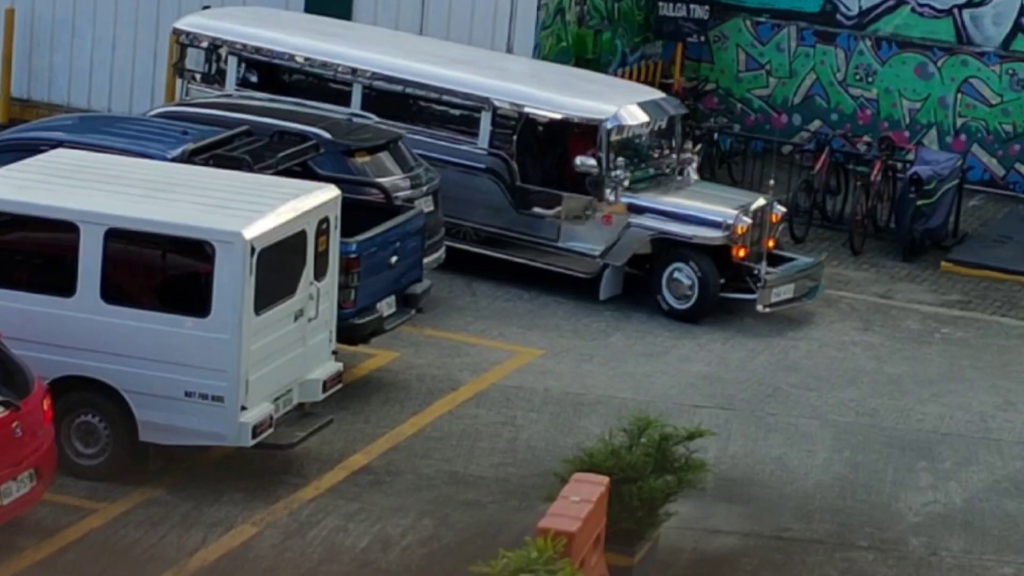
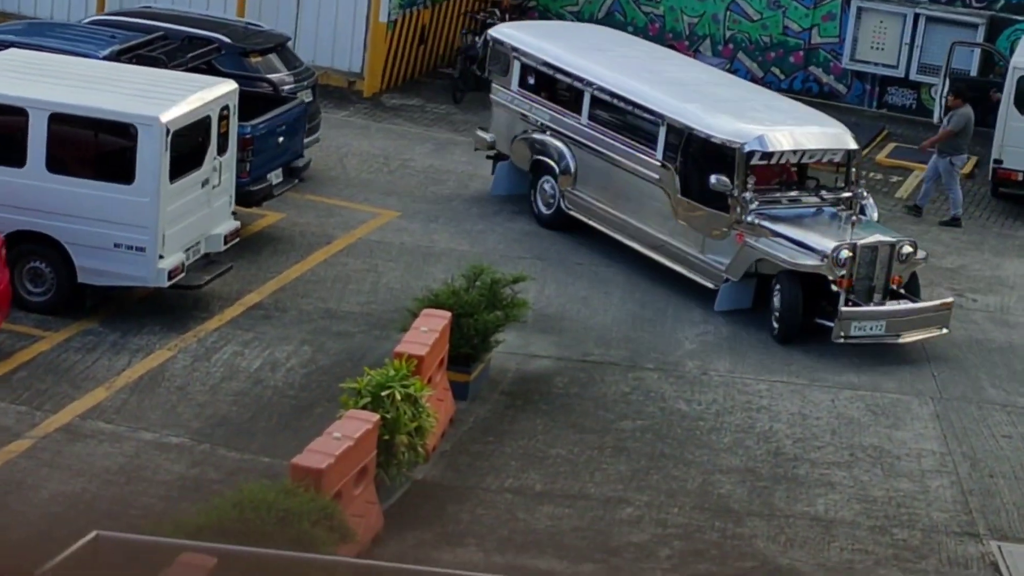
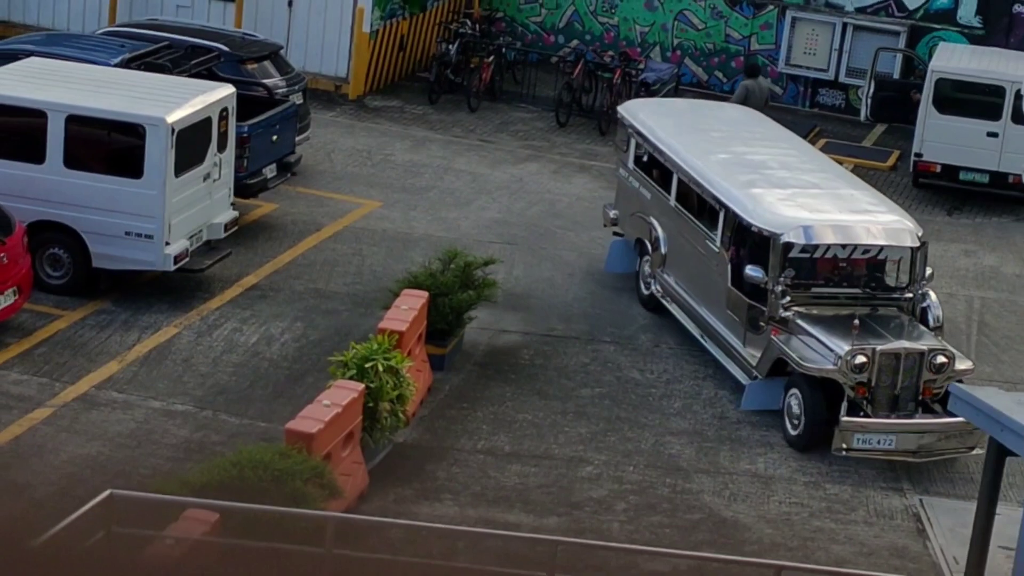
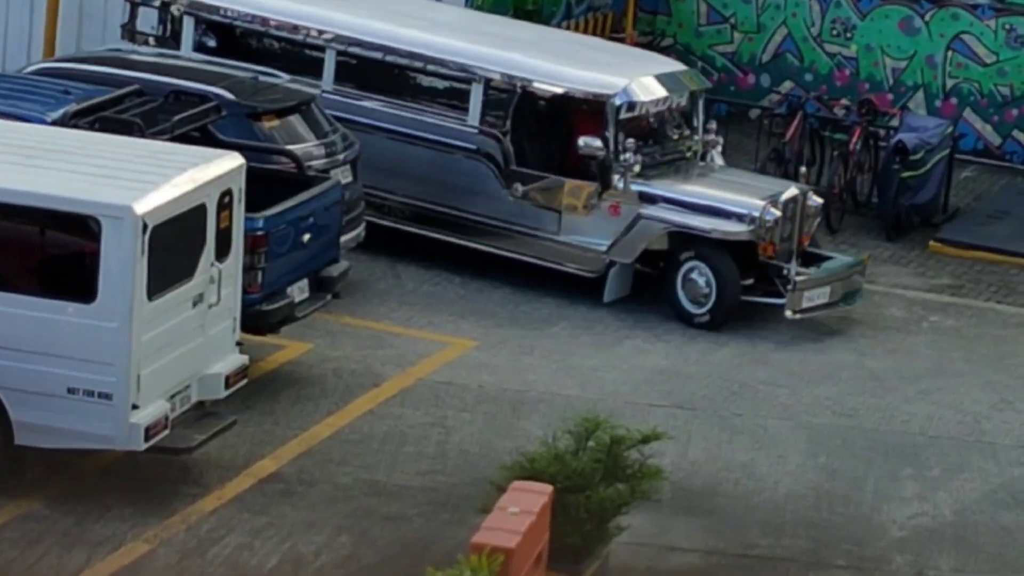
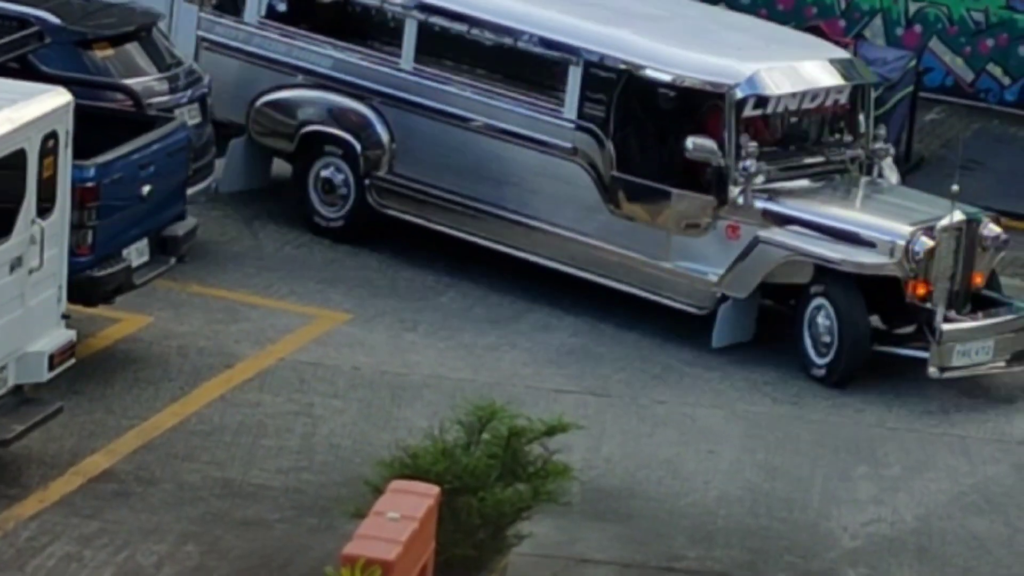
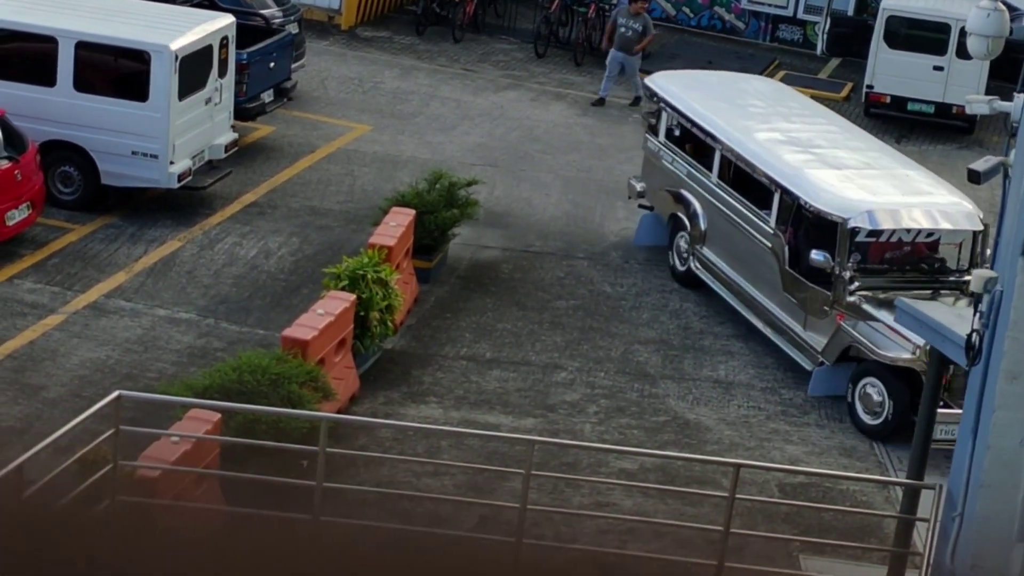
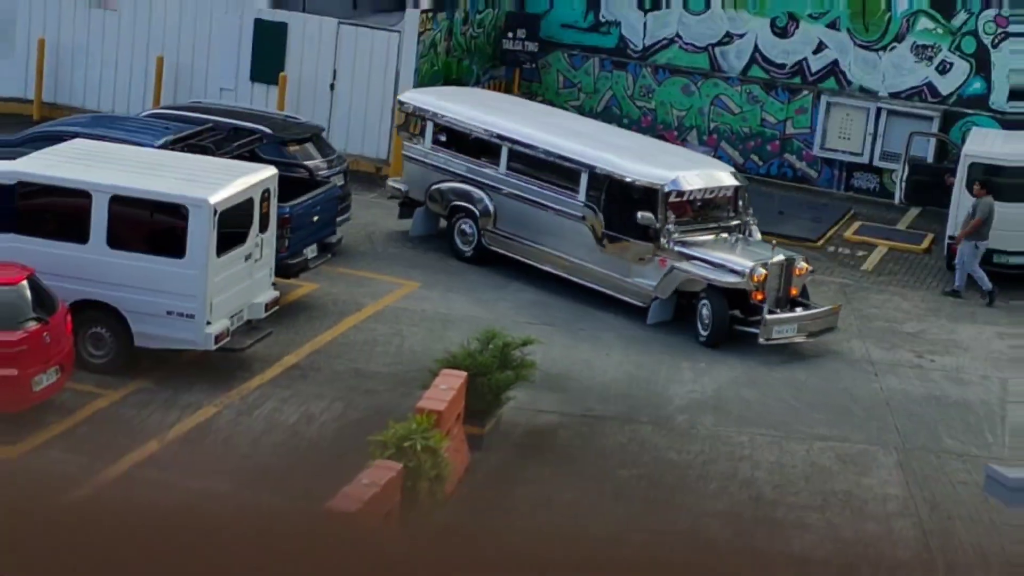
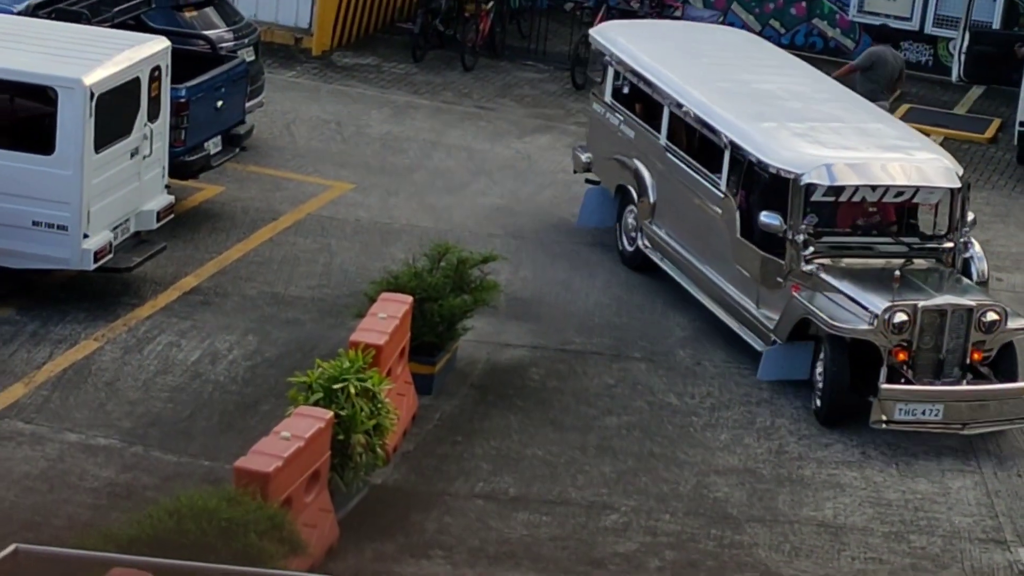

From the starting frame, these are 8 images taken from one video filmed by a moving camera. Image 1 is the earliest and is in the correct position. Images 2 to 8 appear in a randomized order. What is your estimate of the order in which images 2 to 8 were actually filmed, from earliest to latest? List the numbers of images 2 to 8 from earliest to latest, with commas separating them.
4, 5, 7, 2, 8, 3, 6
